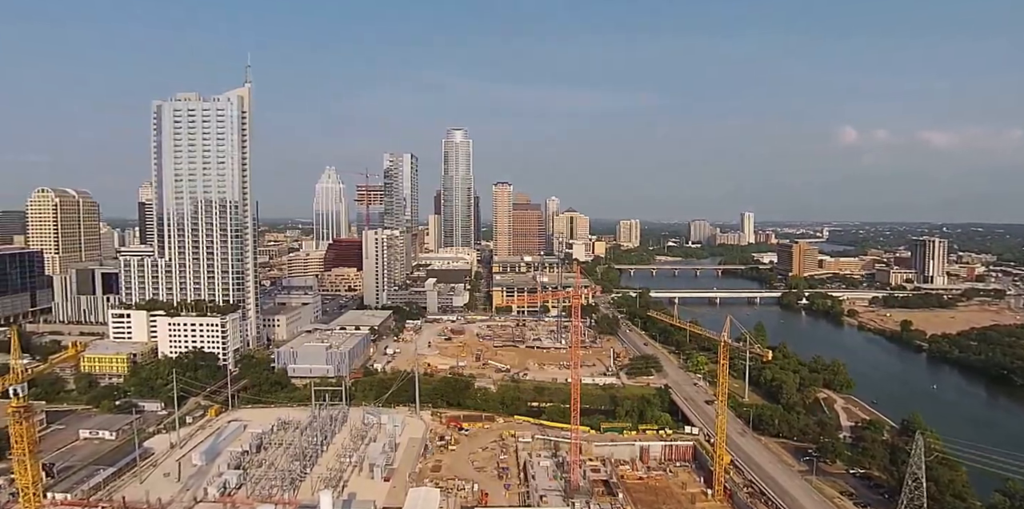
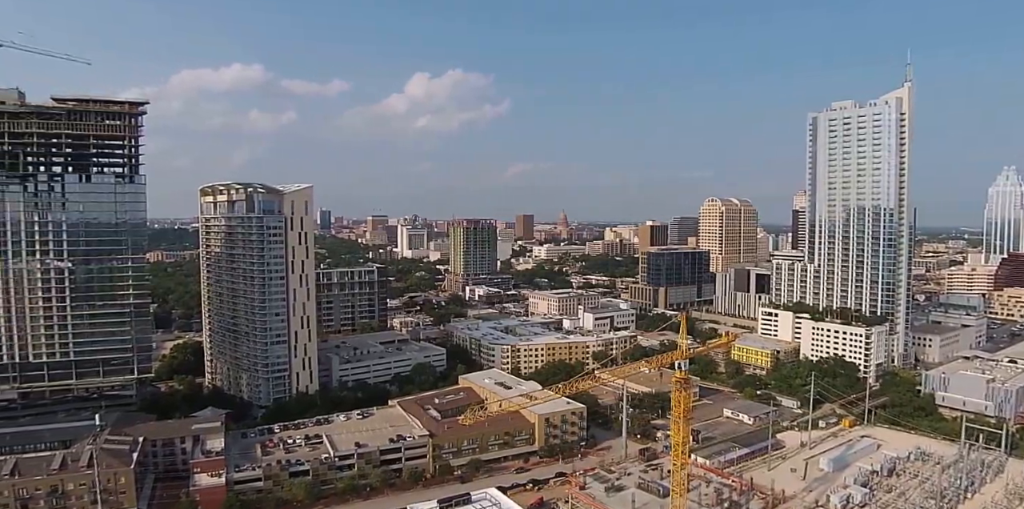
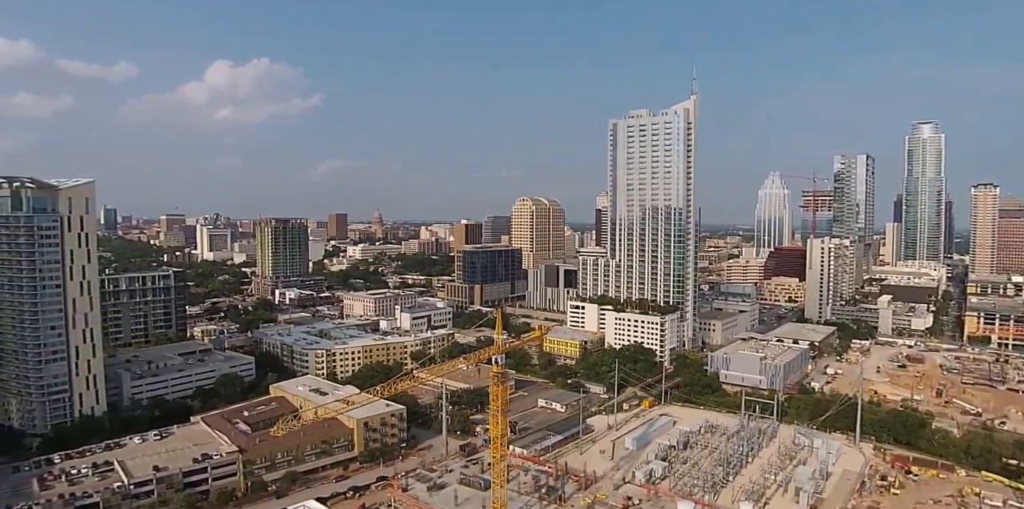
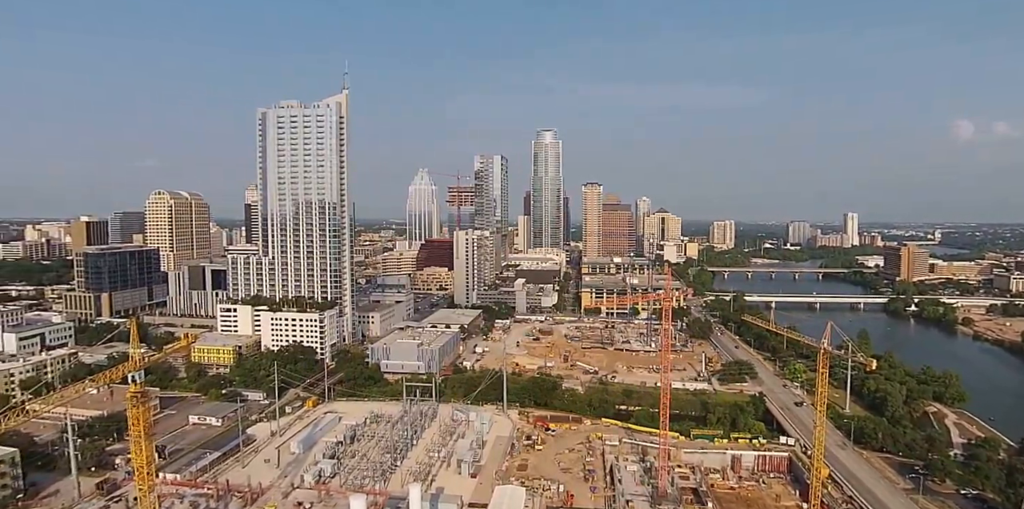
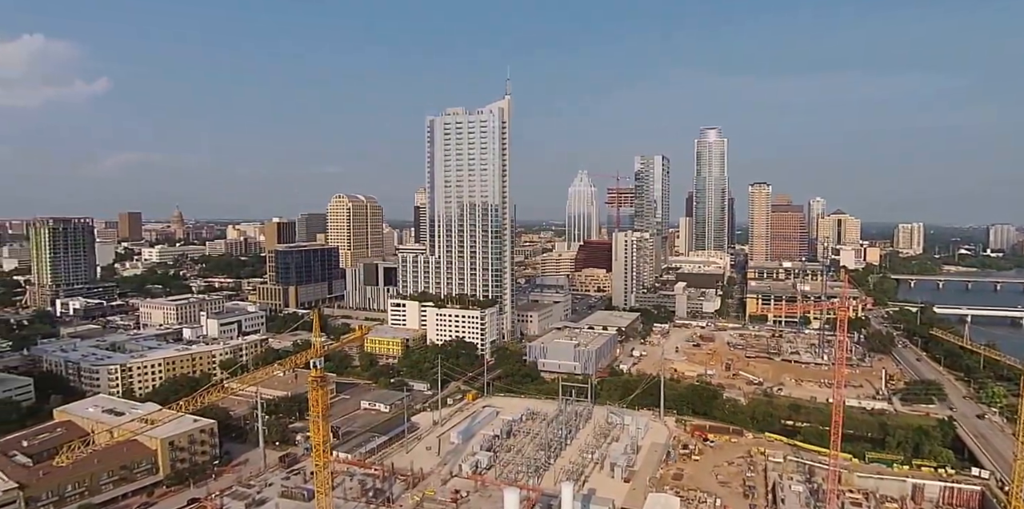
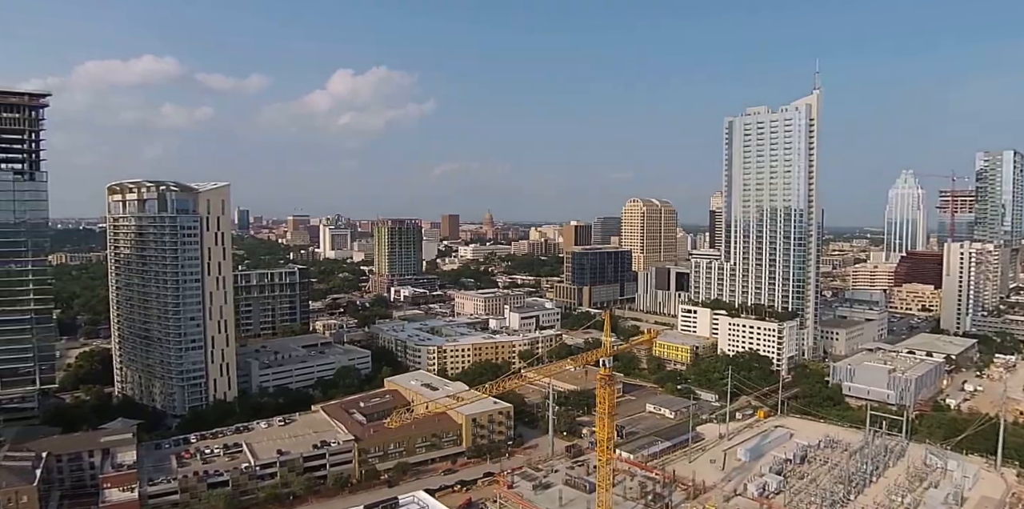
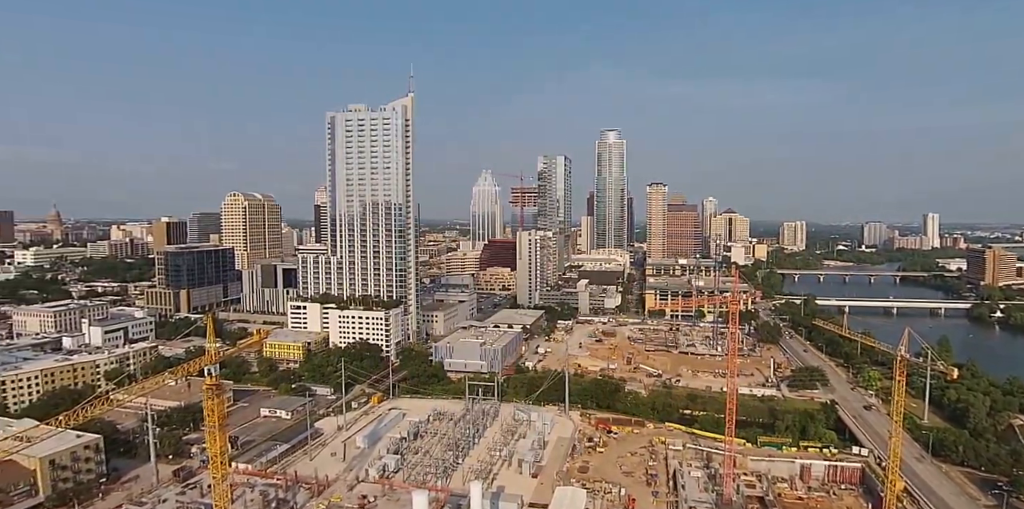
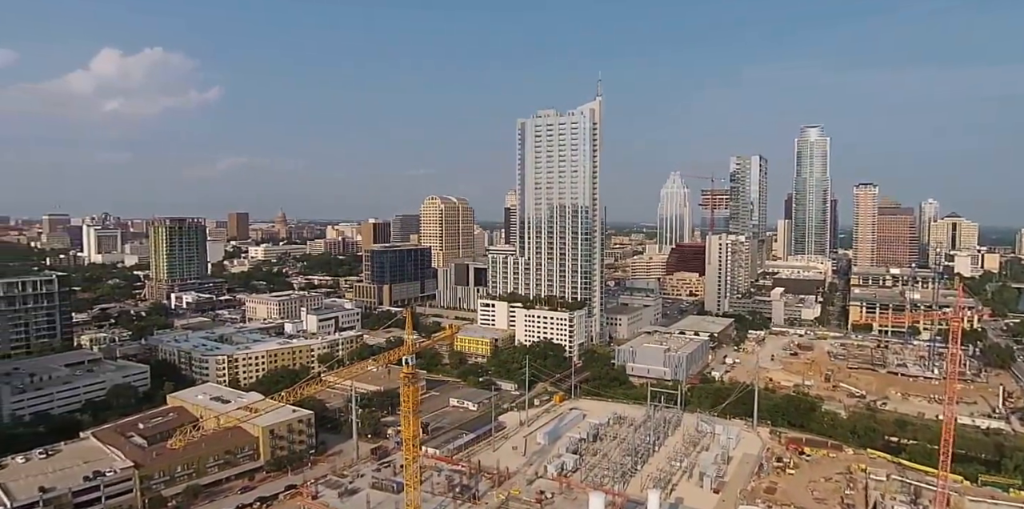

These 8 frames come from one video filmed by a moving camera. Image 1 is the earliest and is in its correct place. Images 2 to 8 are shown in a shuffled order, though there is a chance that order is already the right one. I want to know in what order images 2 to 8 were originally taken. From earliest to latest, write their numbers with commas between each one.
4, 7, 5, 8, 3, 6, 2
